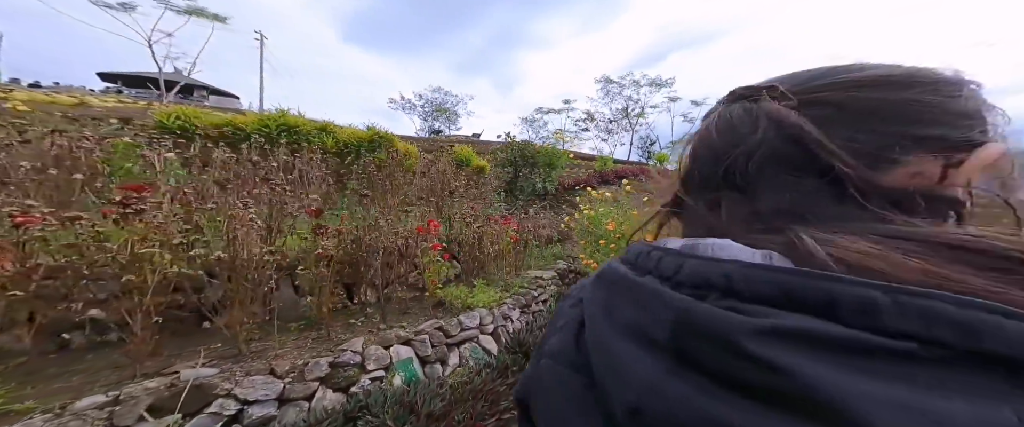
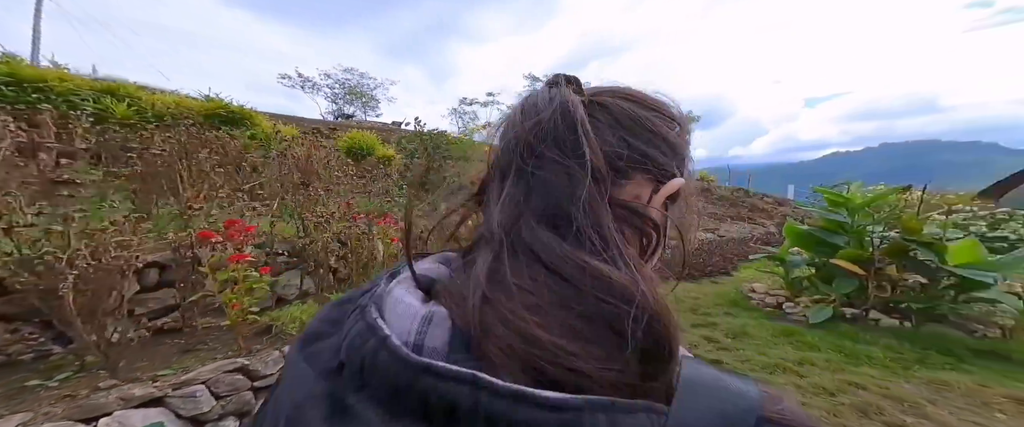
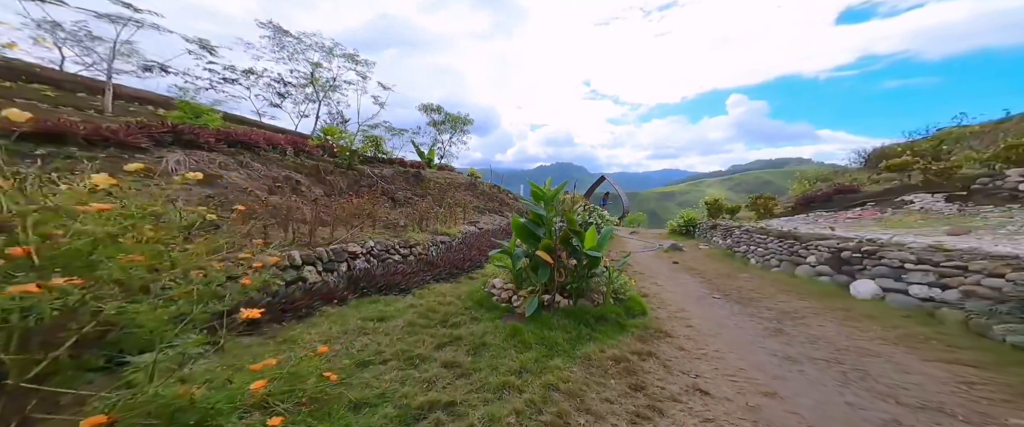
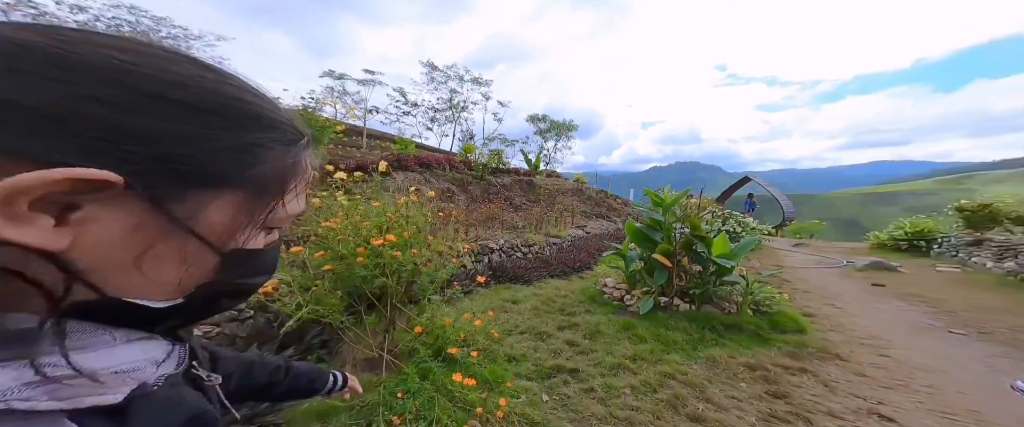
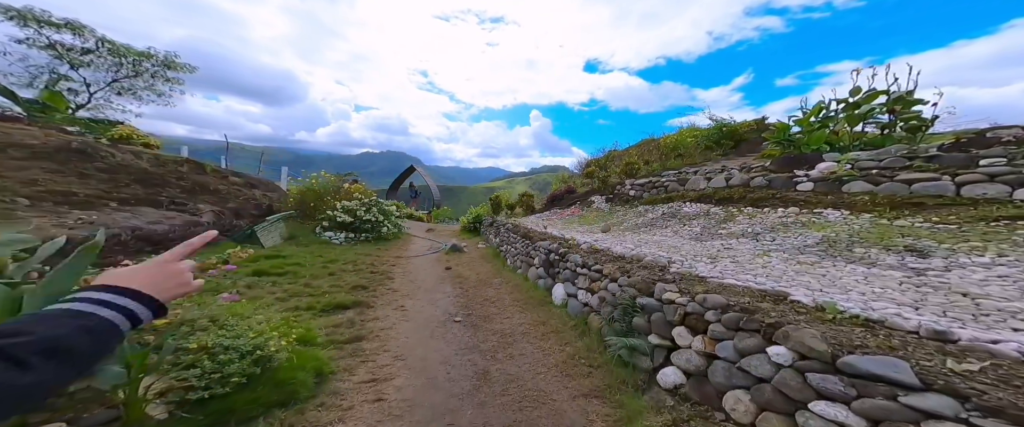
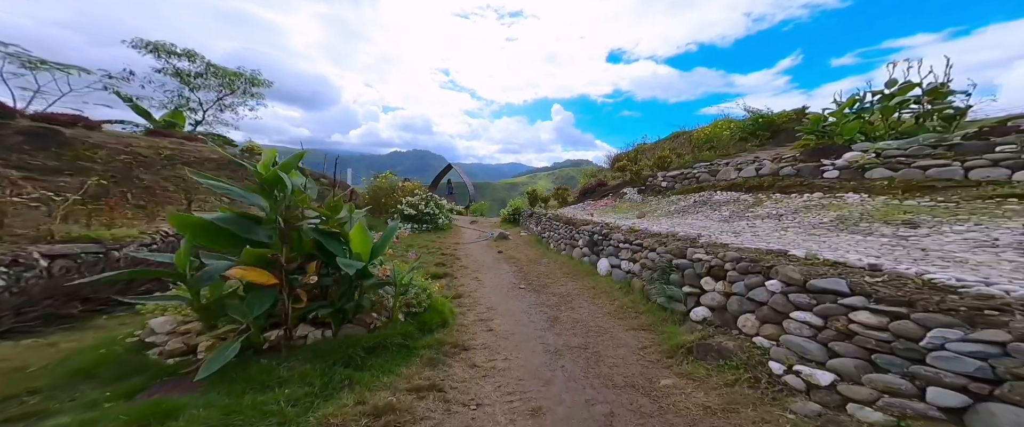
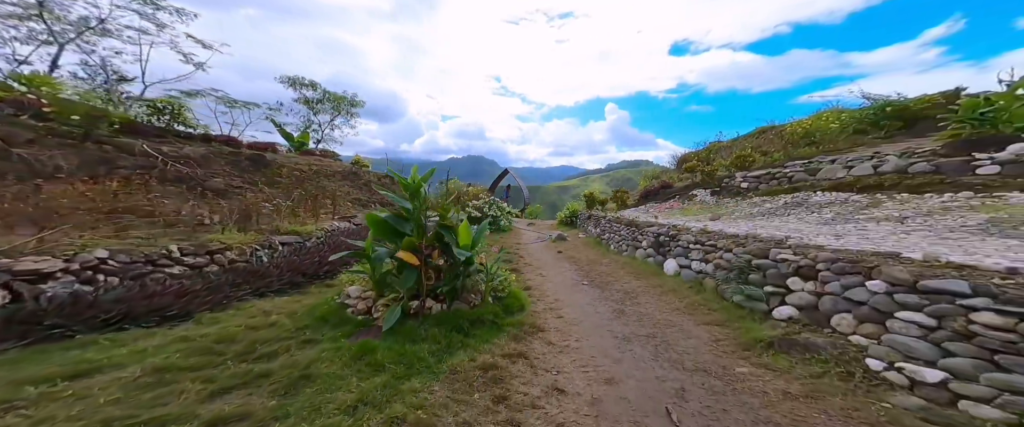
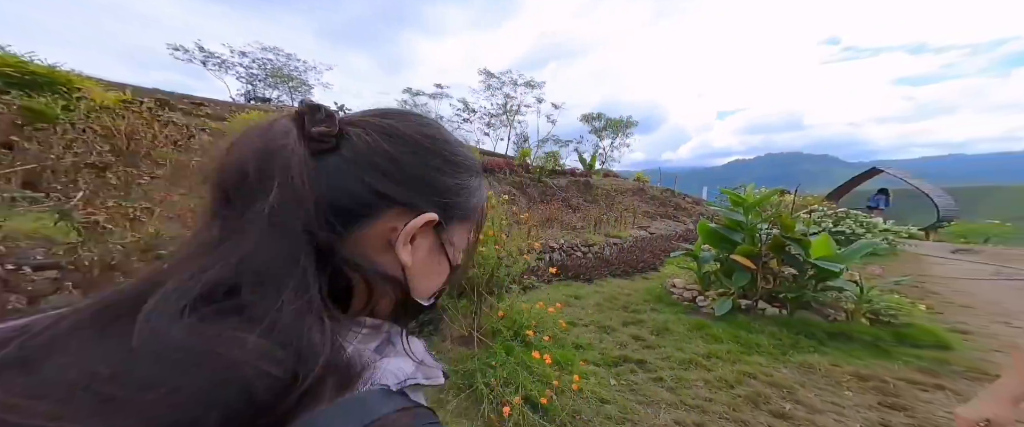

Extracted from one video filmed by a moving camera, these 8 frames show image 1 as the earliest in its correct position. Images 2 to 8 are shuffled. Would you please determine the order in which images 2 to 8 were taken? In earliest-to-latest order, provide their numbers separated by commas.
2, 8, 4, 3, 7, 6, 5
